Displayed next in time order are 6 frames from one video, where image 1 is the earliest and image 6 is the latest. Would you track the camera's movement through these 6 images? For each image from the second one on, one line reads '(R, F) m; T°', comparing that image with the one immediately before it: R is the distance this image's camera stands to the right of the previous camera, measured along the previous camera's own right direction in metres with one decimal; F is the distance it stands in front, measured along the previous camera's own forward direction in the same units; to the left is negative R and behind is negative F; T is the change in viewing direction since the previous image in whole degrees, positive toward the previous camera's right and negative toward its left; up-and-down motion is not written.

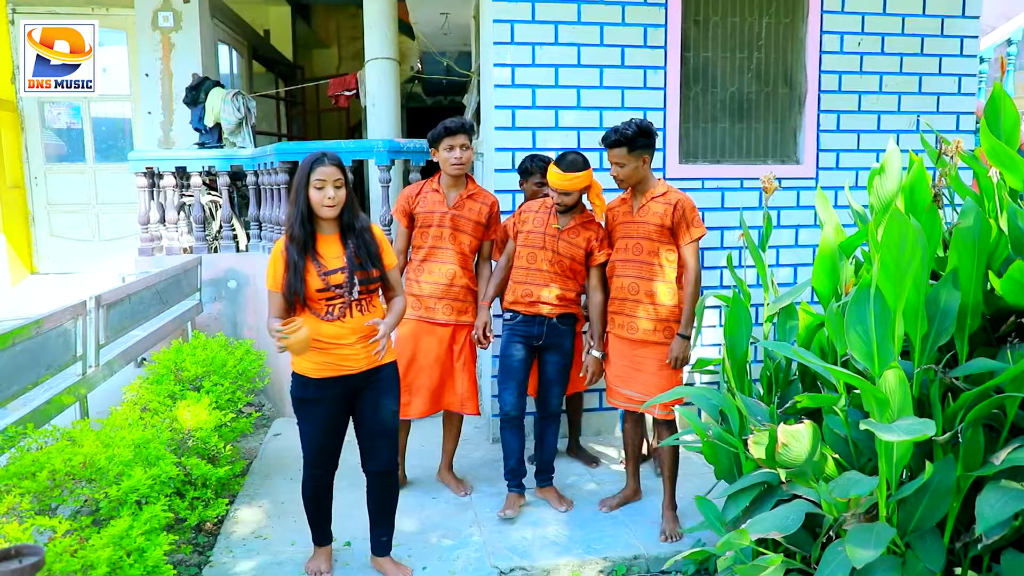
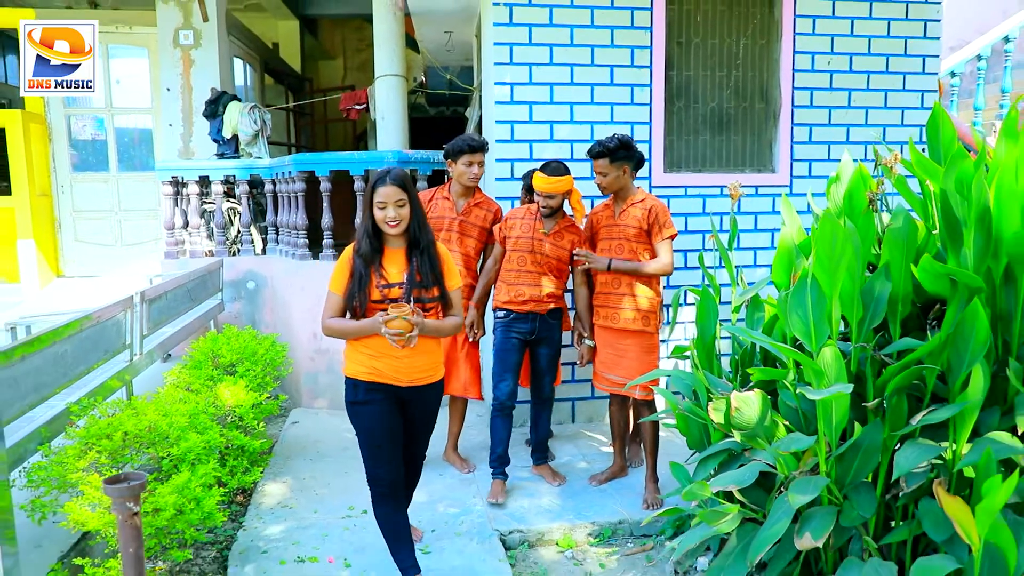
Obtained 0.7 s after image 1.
(0.0, -0.3) m; 0°
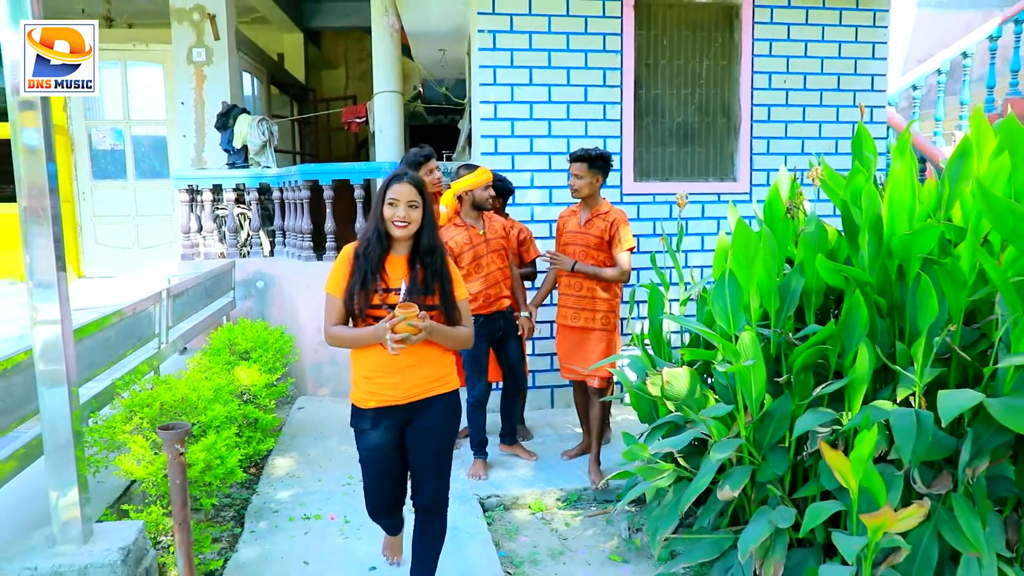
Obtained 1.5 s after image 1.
(+0.1, -0.4) m; 0°
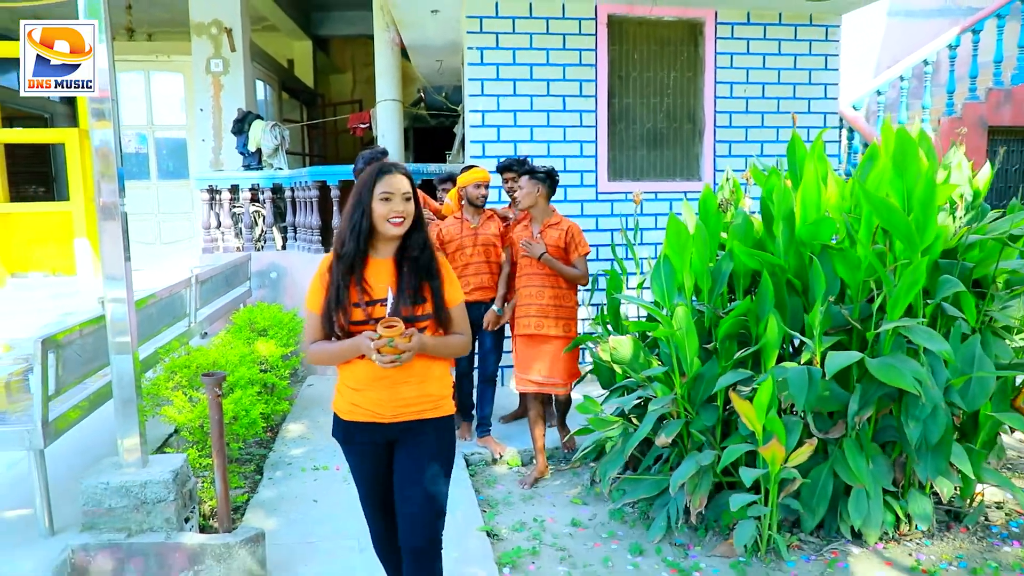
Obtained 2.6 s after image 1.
(+0.1, -0.5) m; -1°
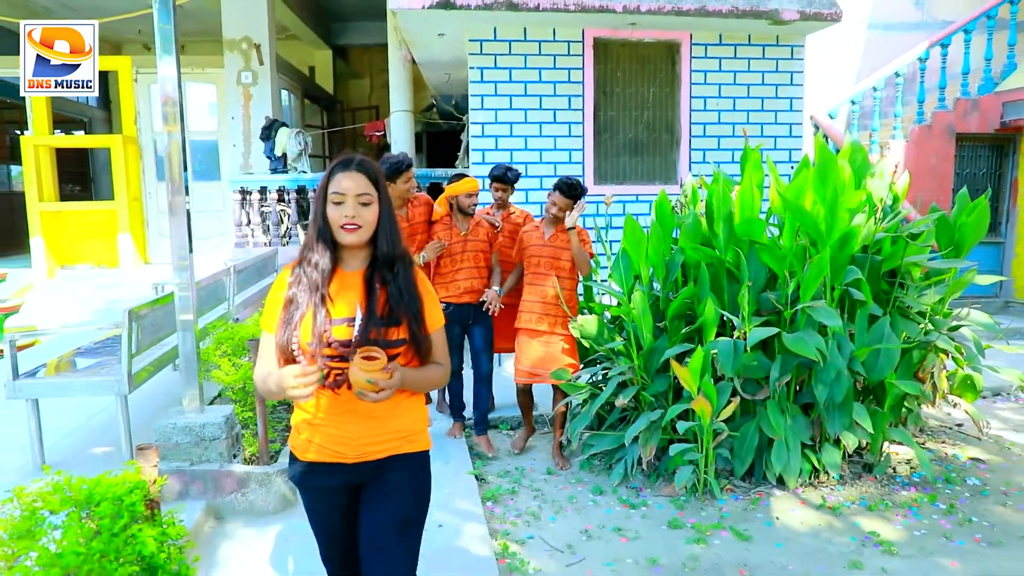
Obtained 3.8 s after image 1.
(+0.1, -0.6) m; -1°
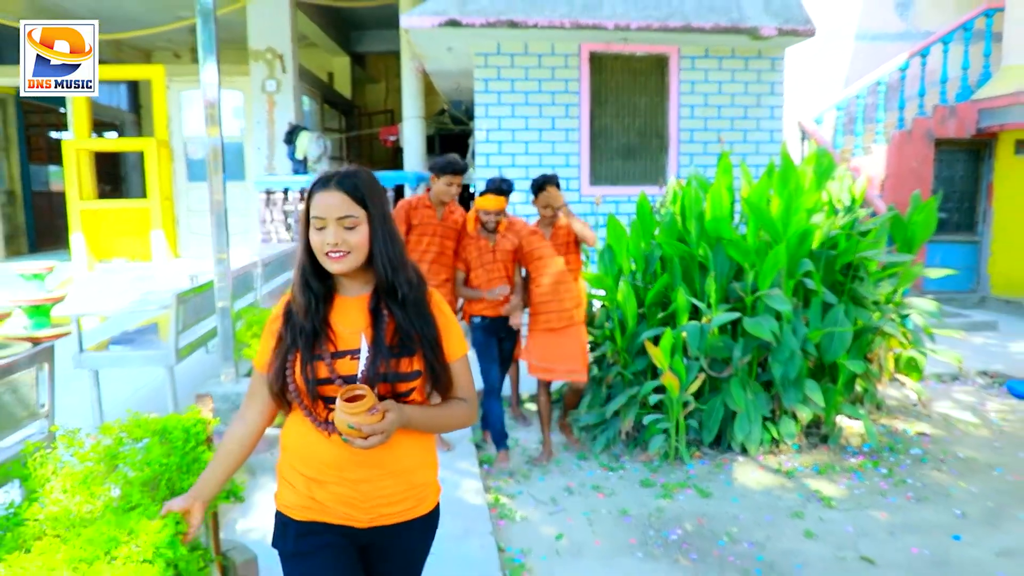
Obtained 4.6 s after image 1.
(+0.1, -0.5) m; -1°
